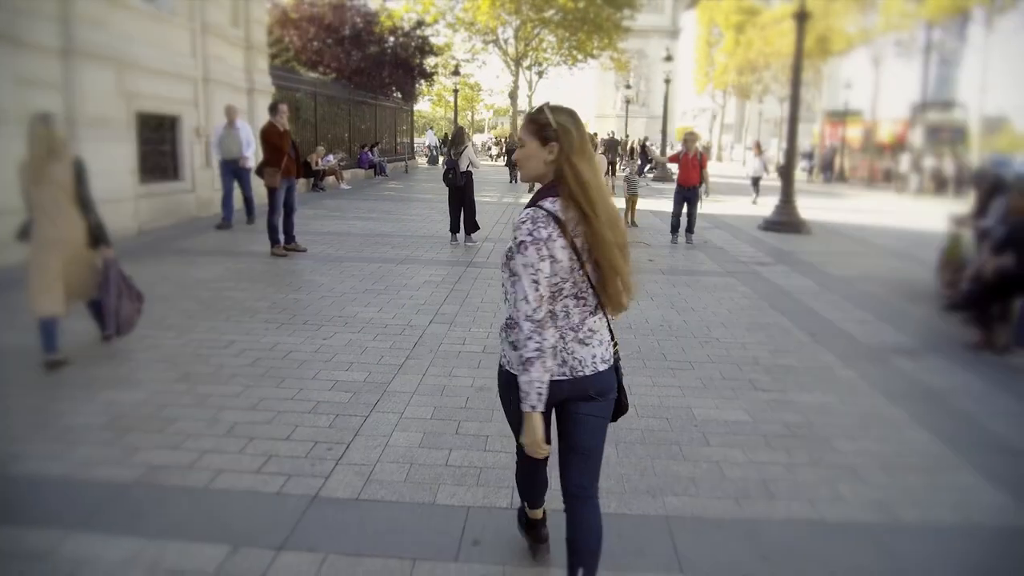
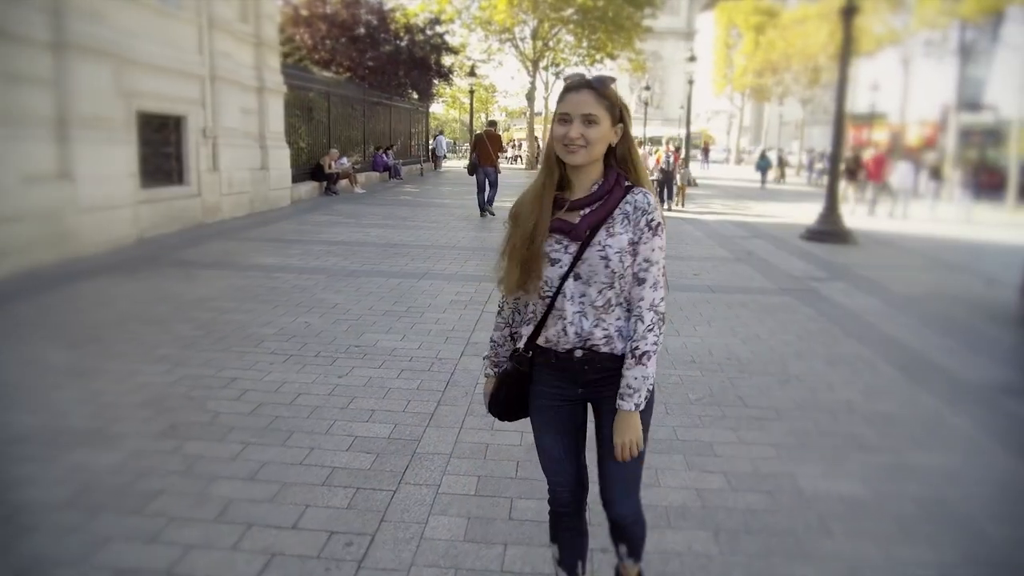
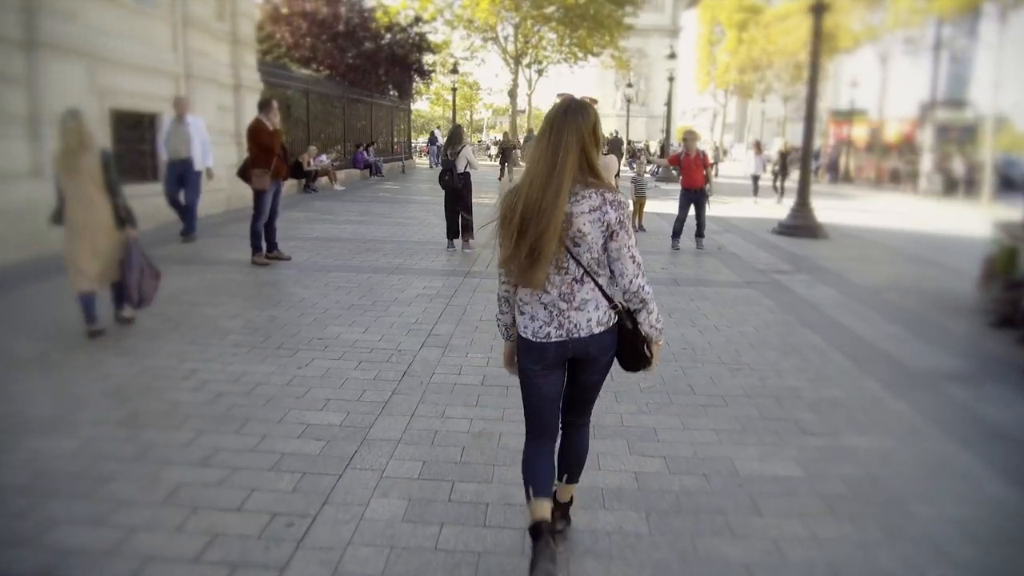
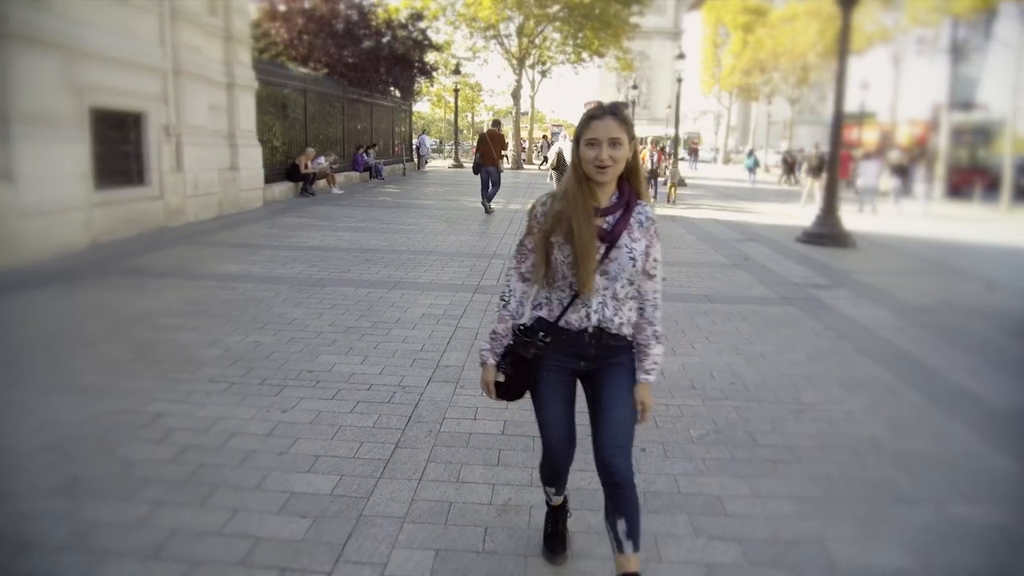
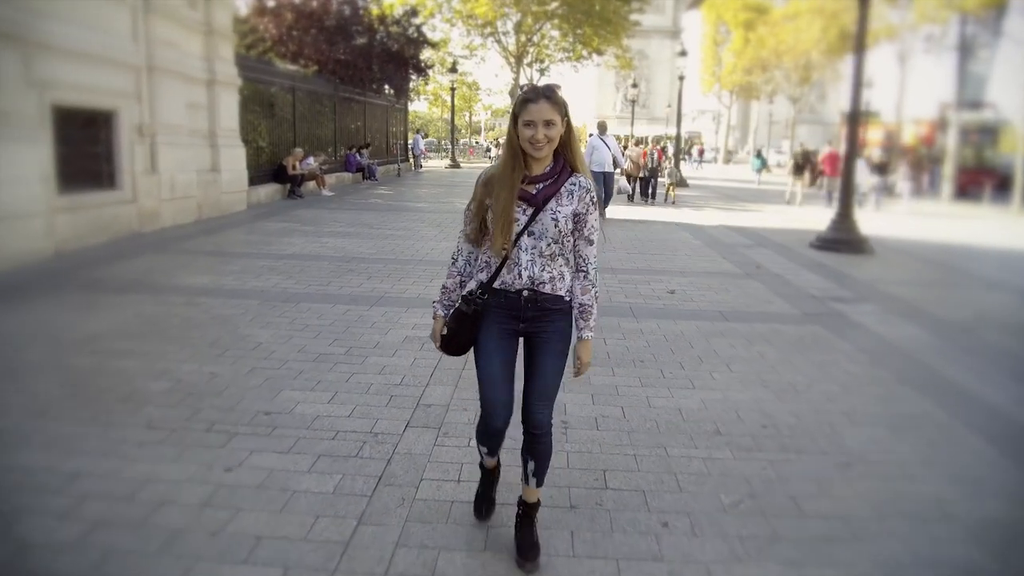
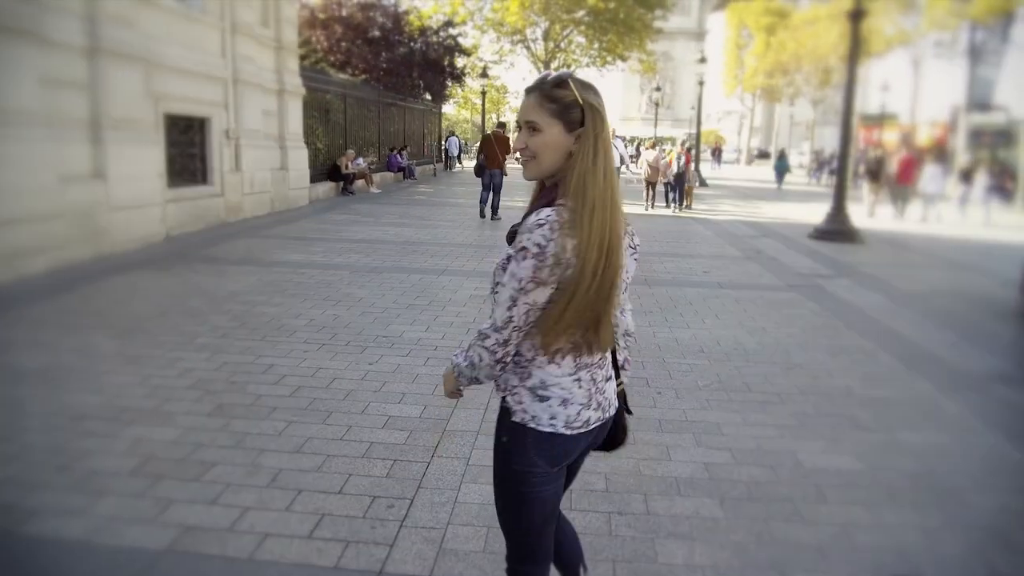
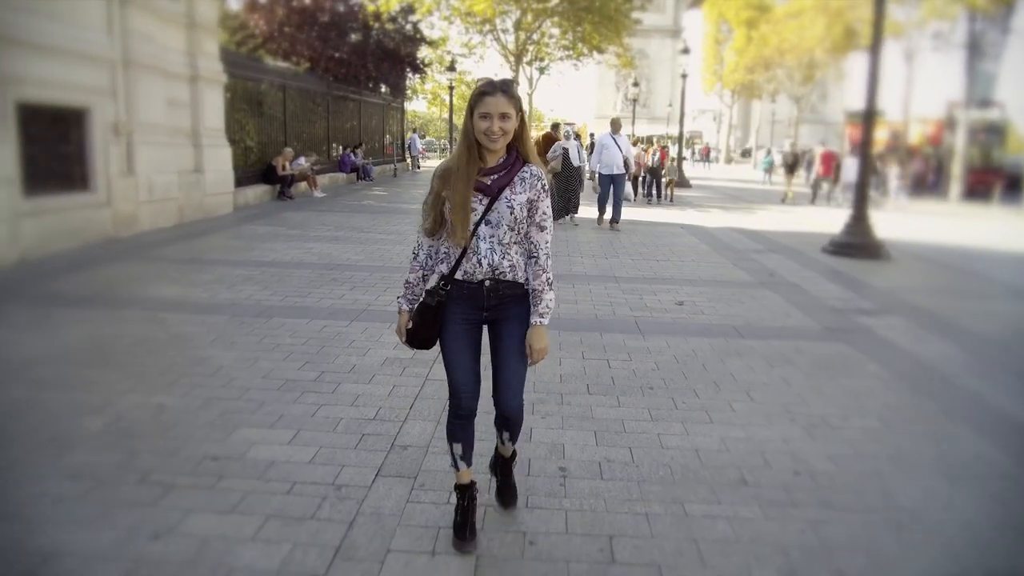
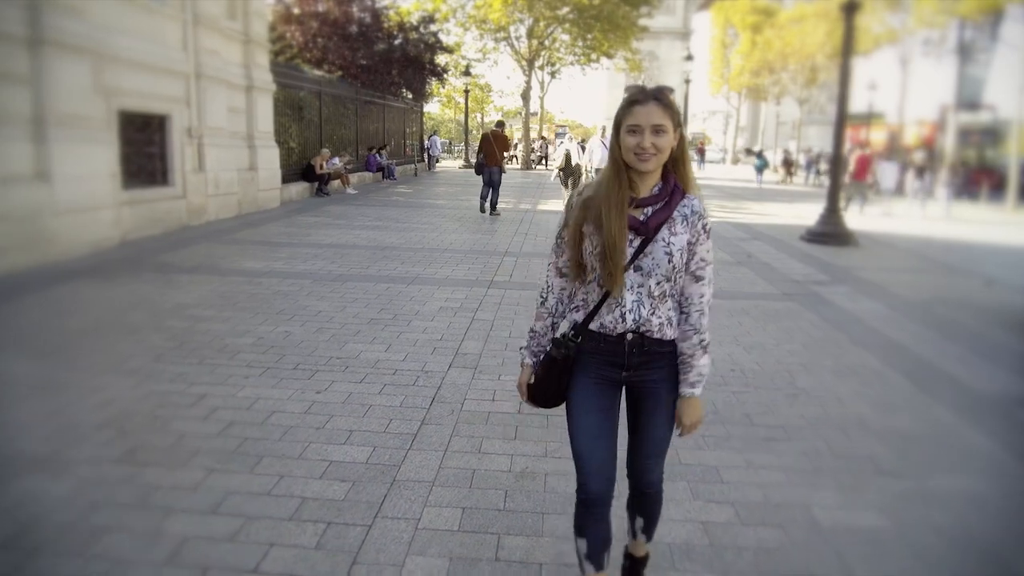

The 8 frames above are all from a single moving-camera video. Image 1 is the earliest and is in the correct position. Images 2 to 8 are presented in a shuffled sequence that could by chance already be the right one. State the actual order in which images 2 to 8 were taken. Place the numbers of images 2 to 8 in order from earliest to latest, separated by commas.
3, 6, 2, 8, 4, 5, 7
